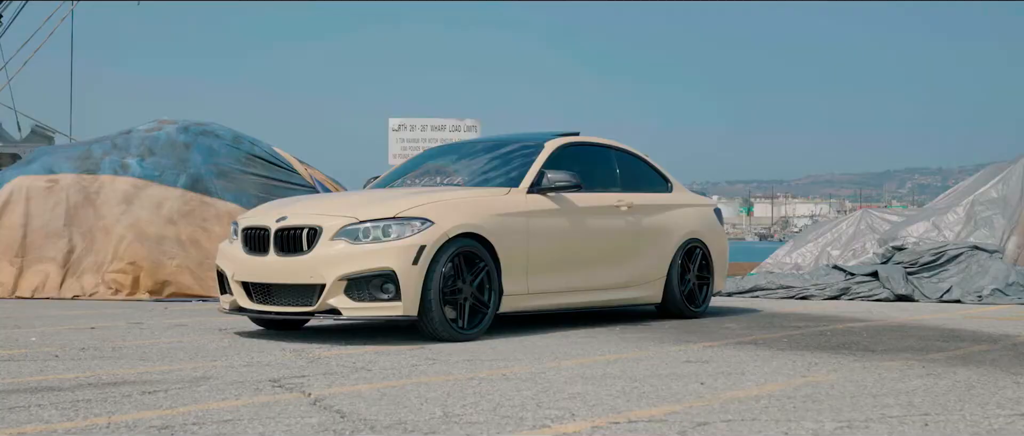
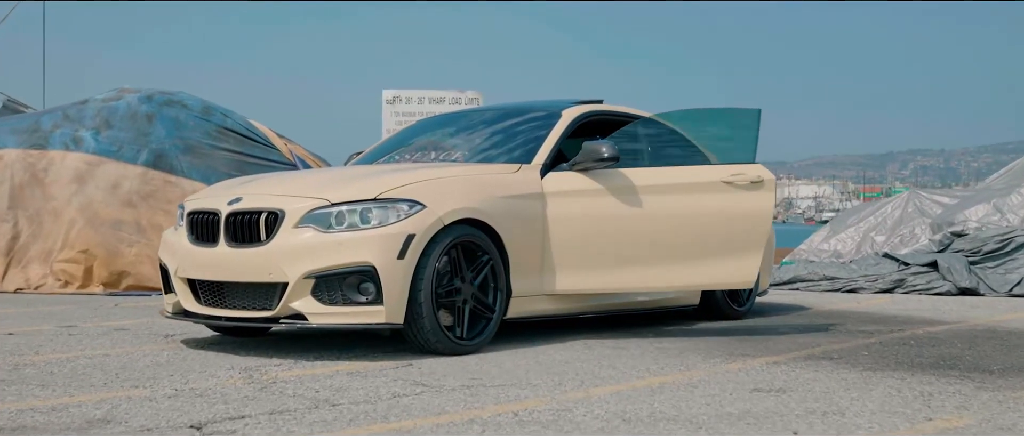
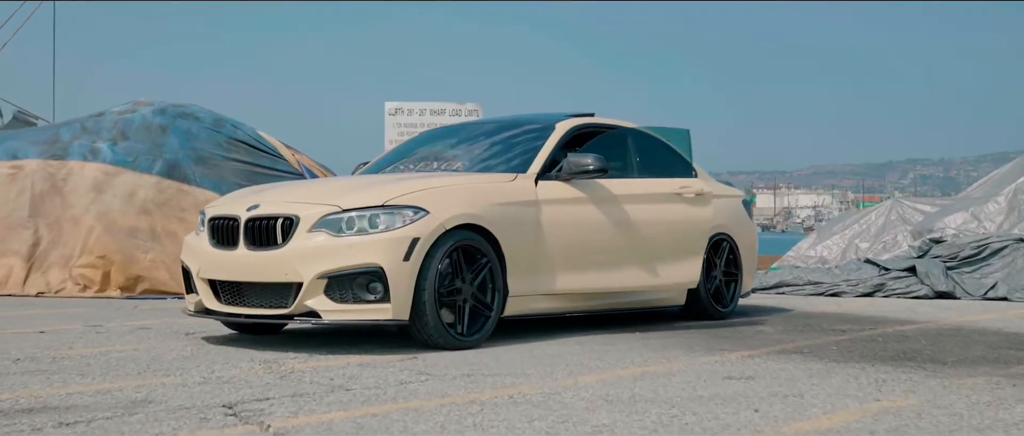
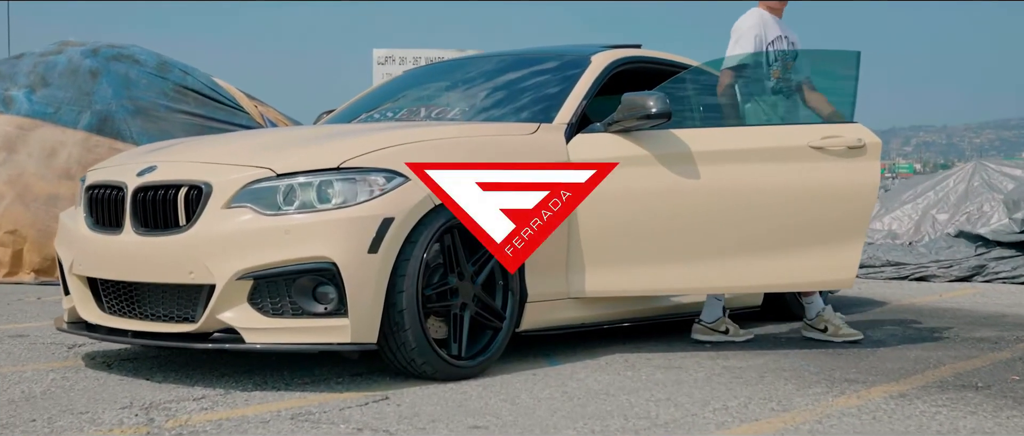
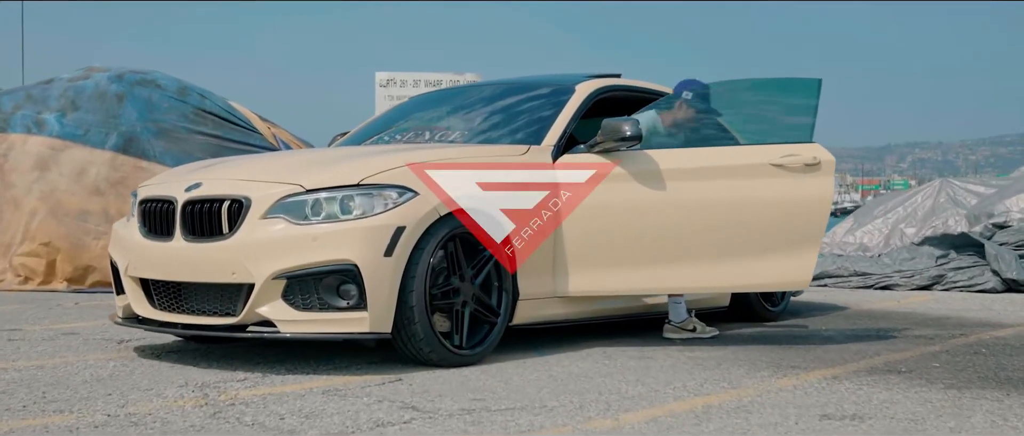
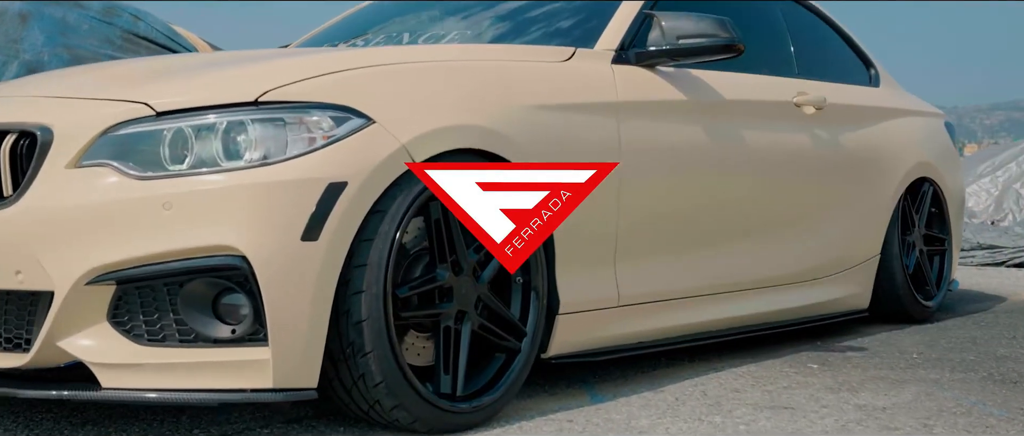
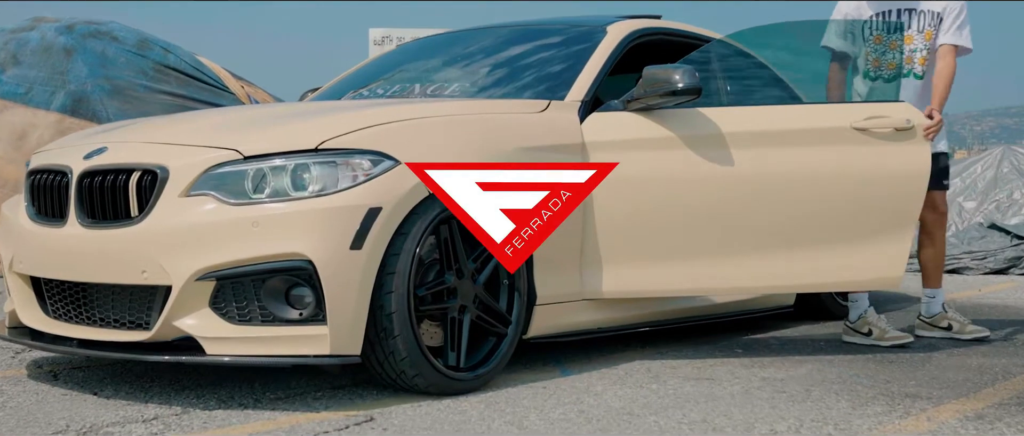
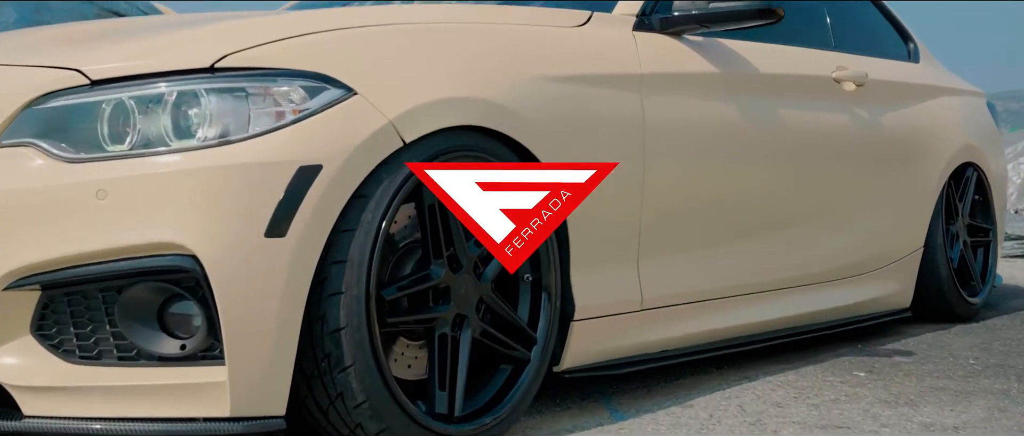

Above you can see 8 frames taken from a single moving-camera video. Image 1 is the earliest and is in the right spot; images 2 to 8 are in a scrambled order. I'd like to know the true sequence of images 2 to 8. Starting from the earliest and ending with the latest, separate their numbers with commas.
3, 2, 5, 4, 7, 6, 8
